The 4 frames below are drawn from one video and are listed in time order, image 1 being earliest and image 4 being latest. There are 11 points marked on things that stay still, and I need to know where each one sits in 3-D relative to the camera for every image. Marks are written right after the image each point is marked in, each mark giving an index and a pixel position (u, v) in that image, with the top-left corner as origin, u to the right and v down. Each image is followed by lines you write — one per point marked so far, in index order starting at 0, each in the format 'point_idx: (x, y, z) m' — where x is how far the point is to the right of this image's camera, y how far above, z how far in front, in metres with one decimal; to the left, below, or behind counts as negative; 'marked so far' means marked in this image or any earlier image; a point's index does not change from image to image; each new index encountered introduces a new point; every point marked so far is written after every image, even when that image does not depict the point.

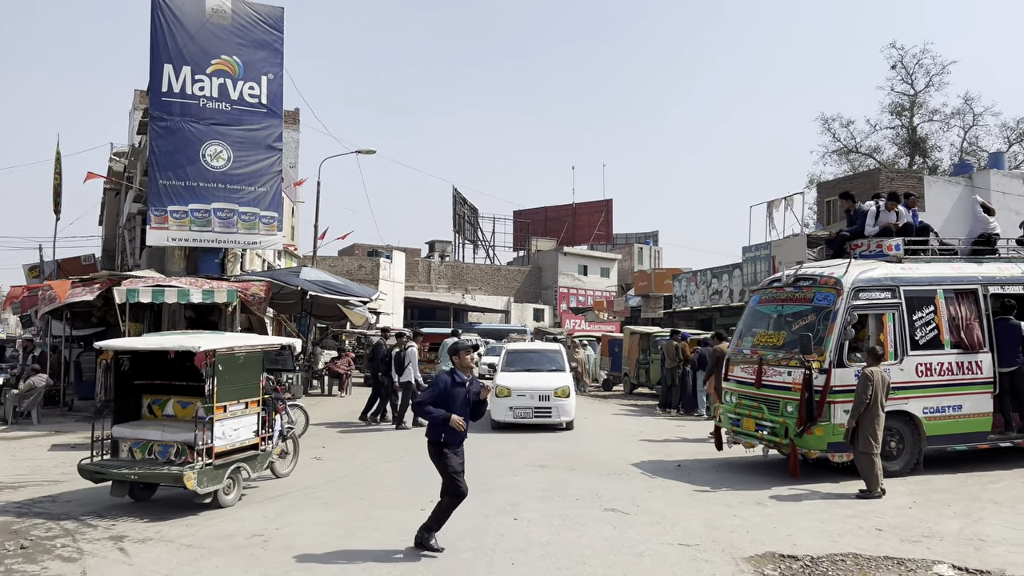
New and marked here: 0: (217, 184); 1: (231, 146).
0: (-6.7, +2.3, +18.5) m
1: (-6.4, +3.2, +18.7) m
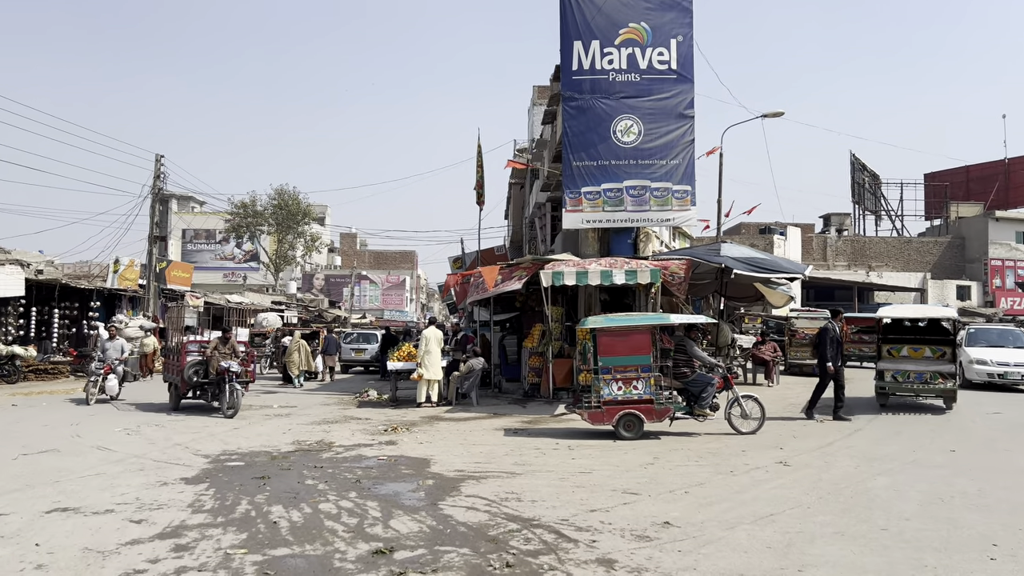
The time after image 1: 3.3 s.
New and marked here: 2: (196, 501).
0: (+2.5, +2.7, +17.7) m
1: (+2.8, +3.6, +17.7) m
2: (-2.7, -1.8, +7.1) m
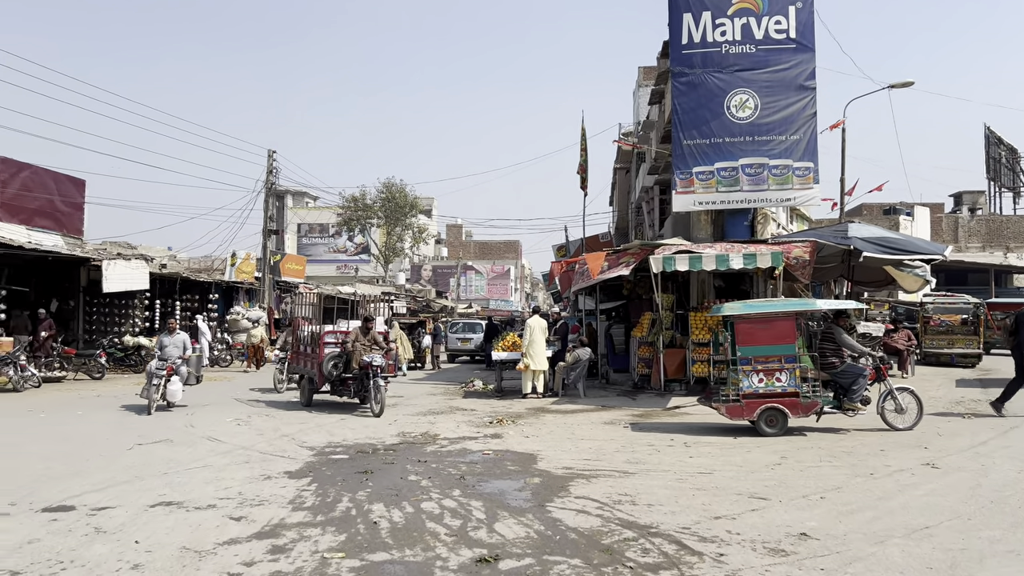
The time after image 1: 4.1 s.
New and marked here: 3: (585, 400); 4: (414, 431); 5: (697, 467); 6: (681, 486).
0: (+4.7, +3.0, +16.6) m
1: (+5.0, +3.9, +16.6) m
2: (-1.8, -1.7, +6.9) m
3: (+1.3, -2.1, +15.2) m
4: (-1.4, -2.0, +11.2) m
5: (+1.9, -1.8, +8.3) m
6: (+1.5, -1.8, +7.4) m
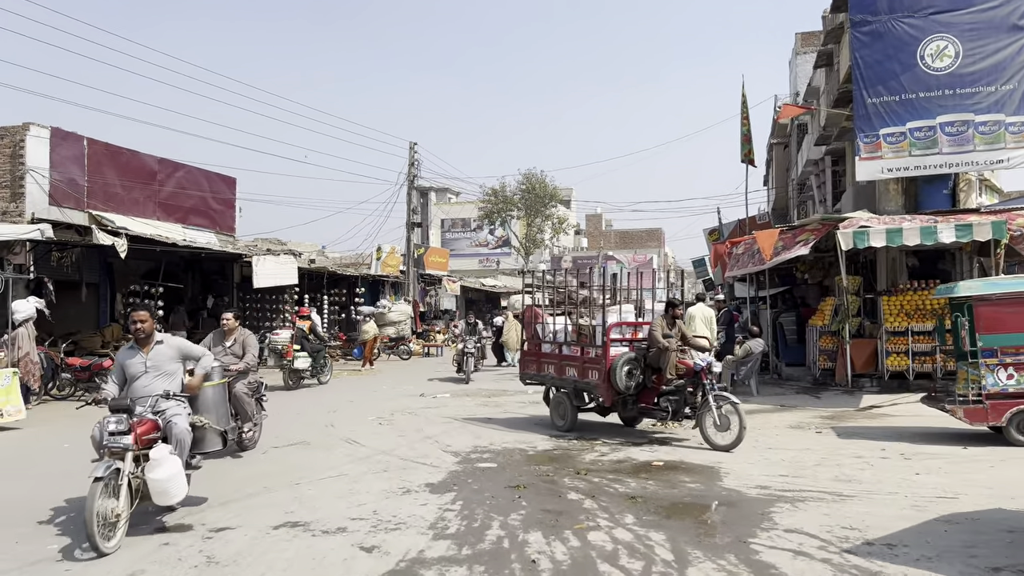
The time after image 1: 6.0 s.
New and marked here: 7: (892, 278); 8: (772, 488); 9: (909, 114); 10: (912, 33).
0: (+7.5, +3.4, +14.2) m
1: (+7.7, +4.3, +14.1) m
2: (-0.5, -1.6, +5.7) m
3: (+4.0, -1.8, +13.4) m
4: (+0.7, -1.8, +10.0) m
5: (+3.4, -1.6, +6.6) m
6: (+2.9, -1.6, +5.8) m
7: (+6.8, +0.2, +14.6) m
8: (+2.1, -1.6, +6.7) m
9: (+6.9, +3.0, +14.3) m
10: (+7.0, +4.5, +14.3) m
